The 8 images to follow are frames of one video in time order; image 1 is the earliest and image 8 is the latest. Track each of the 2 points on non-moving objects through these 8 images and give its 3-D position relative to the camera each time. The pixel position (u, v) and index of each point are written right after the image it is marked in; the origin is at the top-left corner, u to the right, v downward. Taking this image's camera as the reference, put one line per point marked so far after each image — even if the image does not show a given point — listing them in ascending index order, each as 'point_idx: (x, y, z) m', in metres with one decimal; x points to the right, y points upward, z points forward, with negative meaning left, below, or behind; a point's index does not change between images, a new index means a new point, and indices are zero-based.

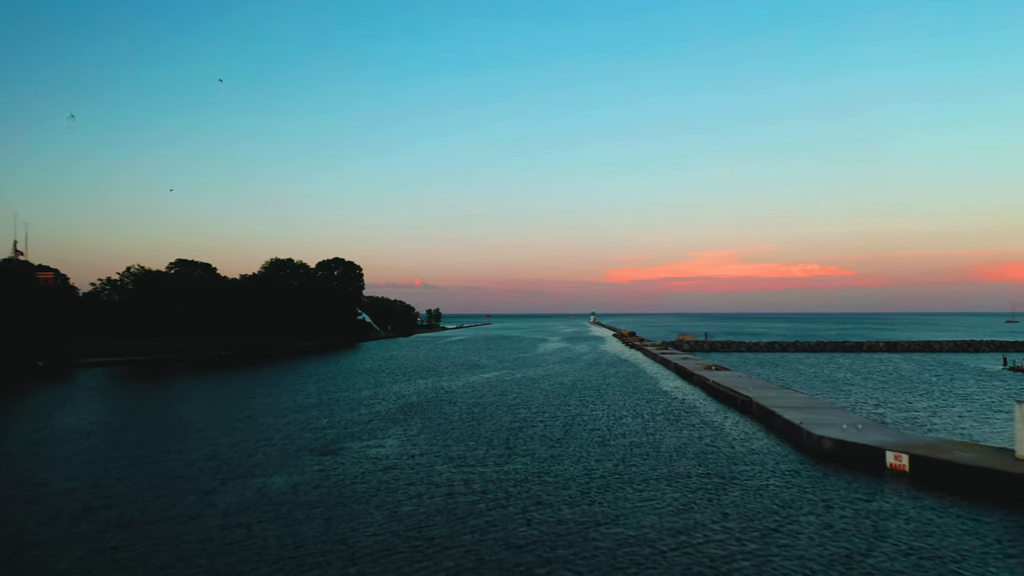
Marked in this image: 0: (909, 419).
0: (+10.7, -3.6, +16.7) m
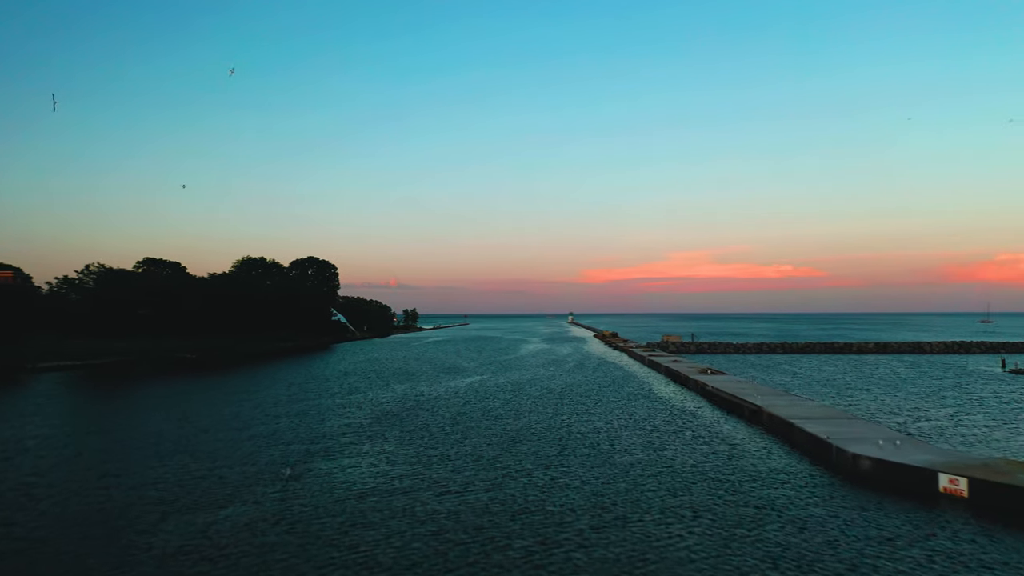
0: (+10.5, -3.5, +15.4) m
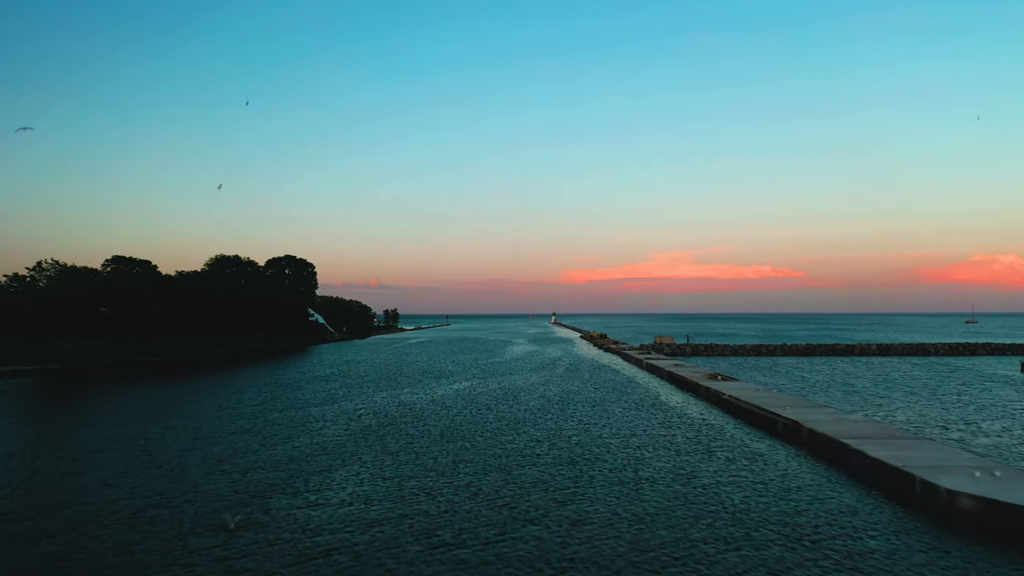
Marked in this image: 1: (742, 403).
0: (+10.6, -3.5, +13.2) m
1: (+6.8, -3.4, +18.4) m
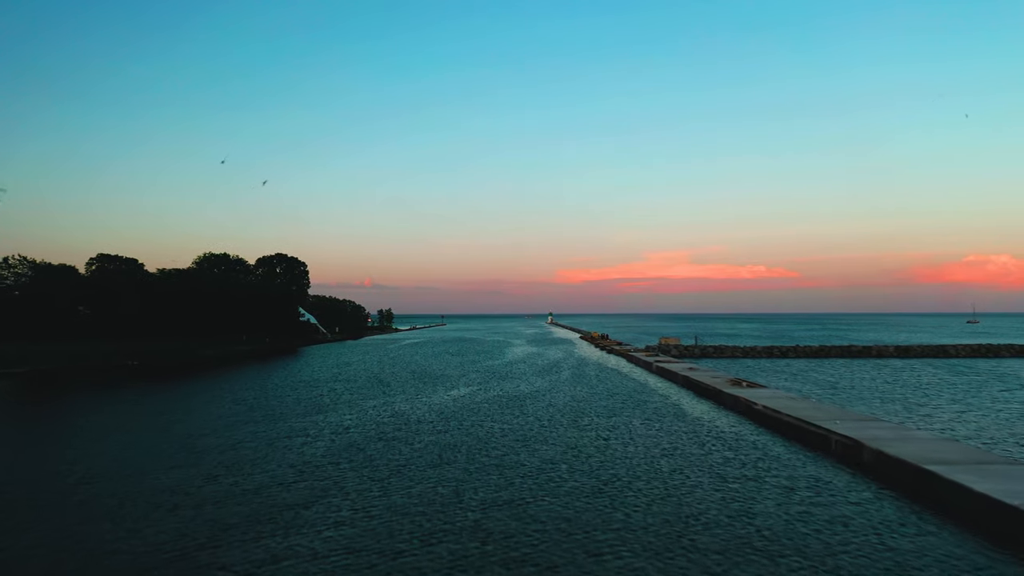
0: (+10.8, -3.4, +11.0) m
1: (+7.0, -3.3, +16.2) m
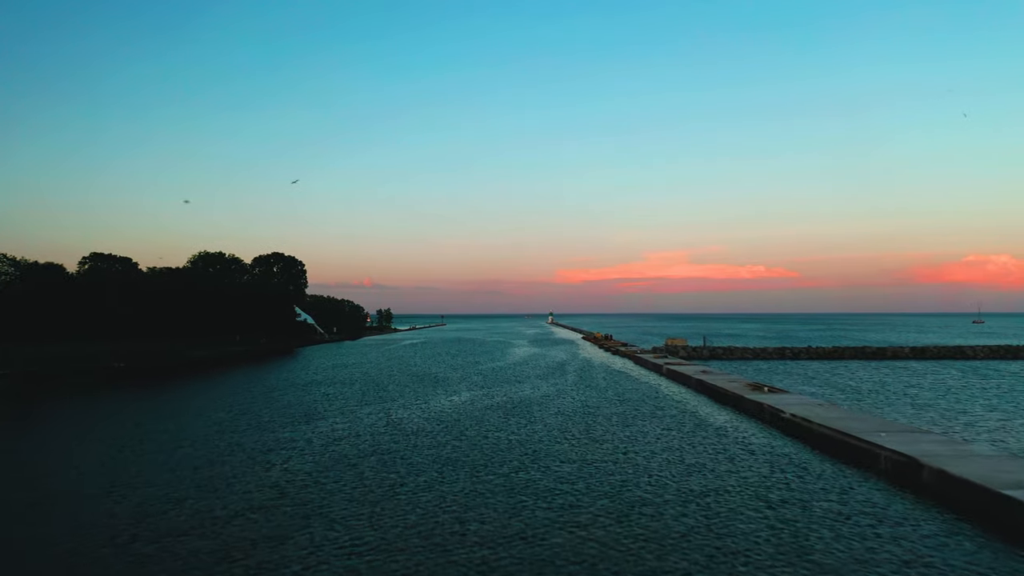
0: (+11.0, -3.3, +9.6) m
1: (+7.2, -3.3, +14.7) m
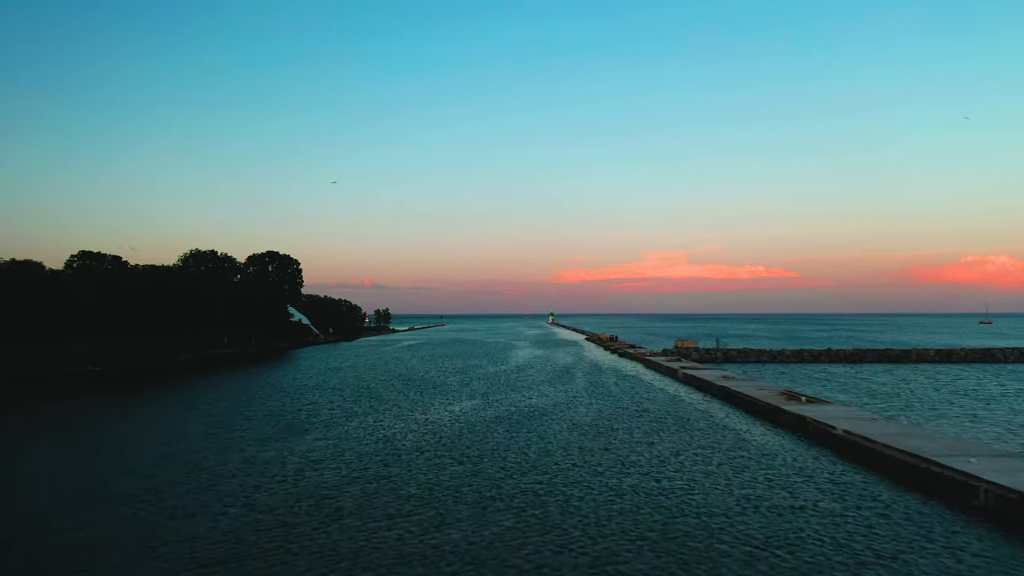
0: (+11.3, -3.3, +7.3) m
1: (+7.5, -3.2, +12.4) m
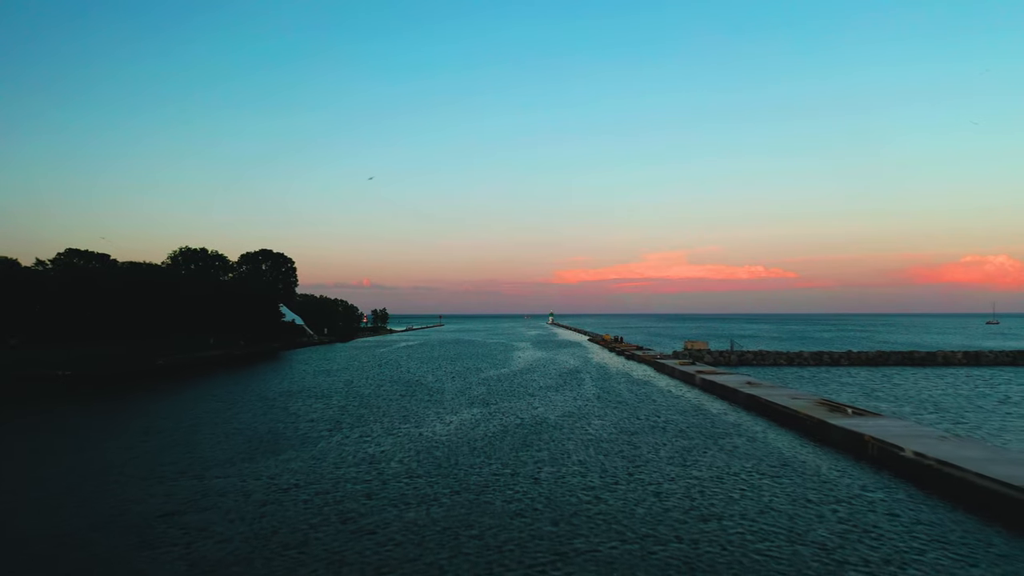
0: (+11.5, -3.2, +5.1) m
1: (+7.7, -3.1, +10.2) m
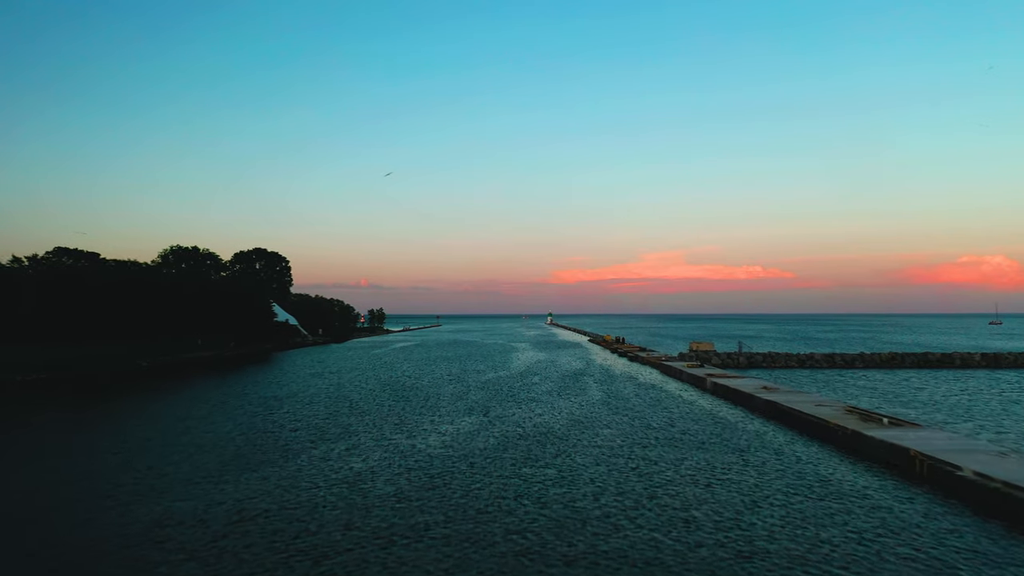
0: (+11.6, -3.1, +3.5) m
1: (+7.8, -3.1, +8.6) m
